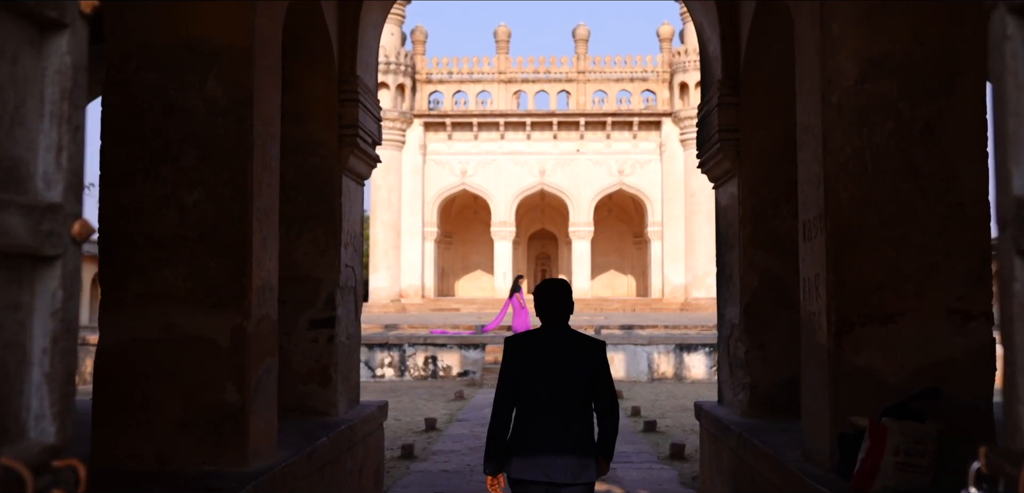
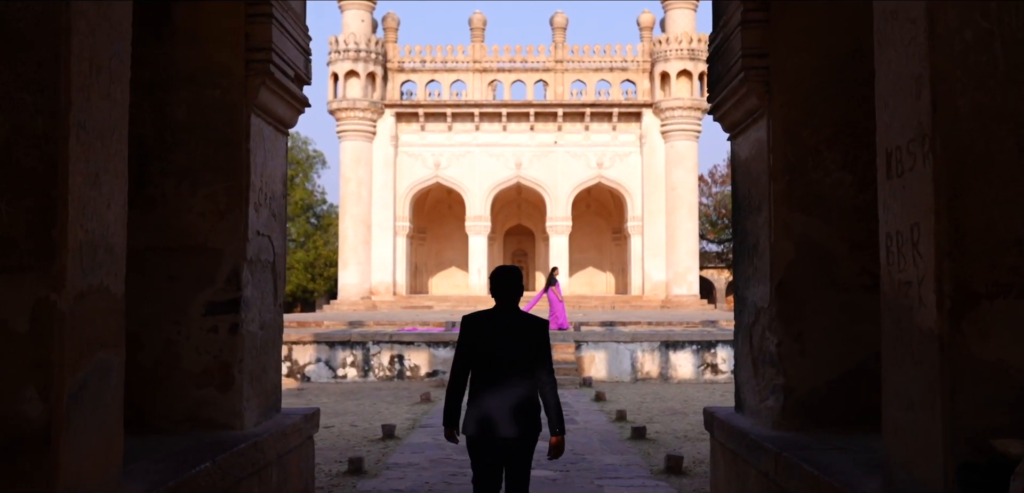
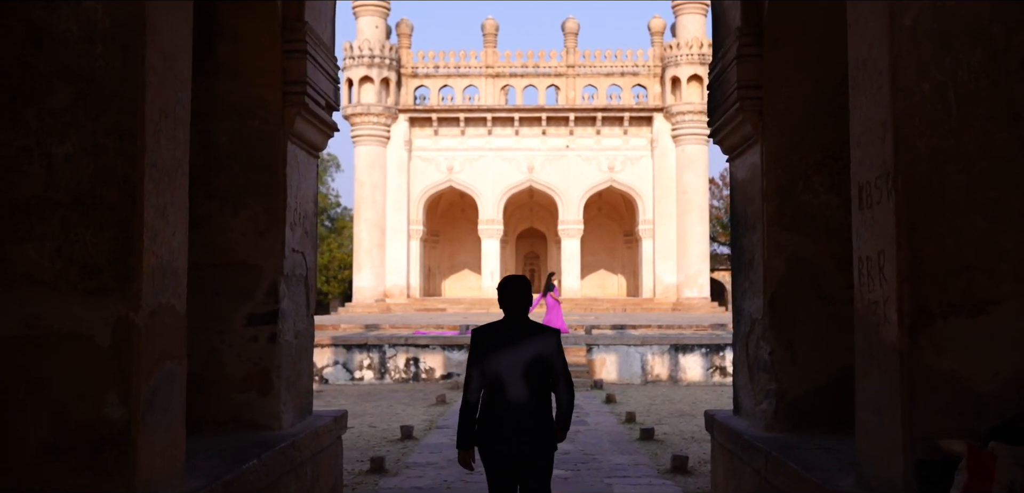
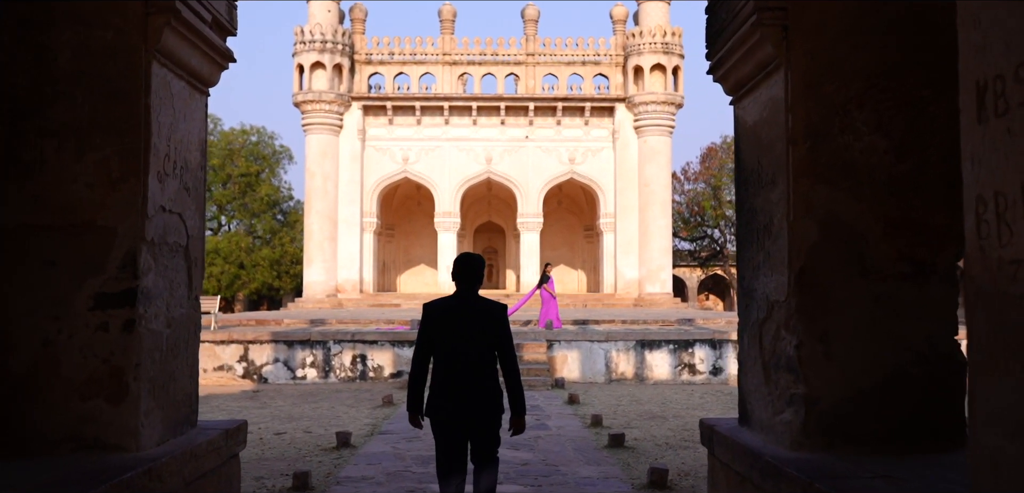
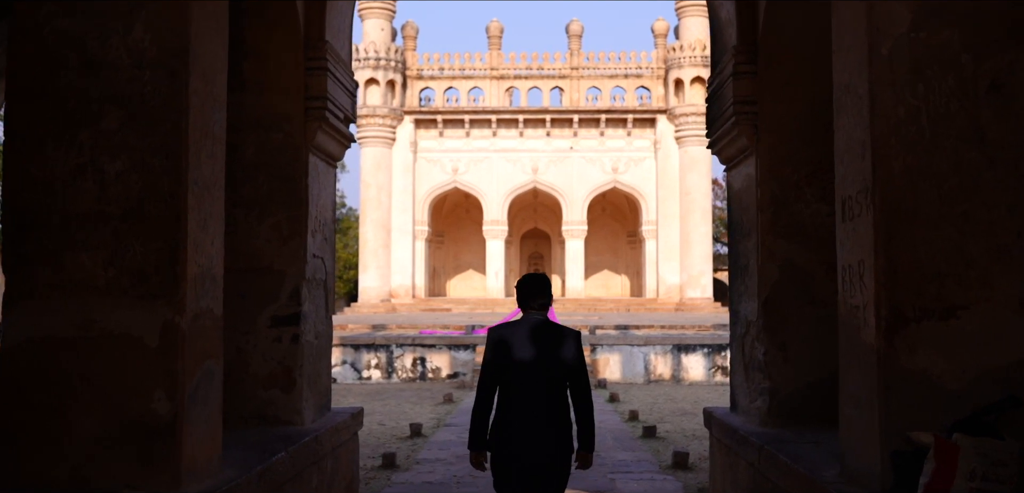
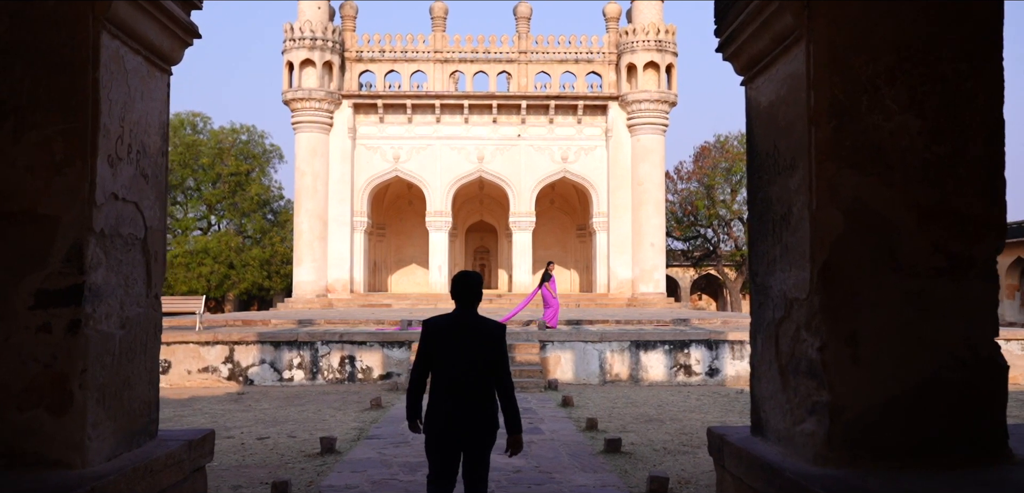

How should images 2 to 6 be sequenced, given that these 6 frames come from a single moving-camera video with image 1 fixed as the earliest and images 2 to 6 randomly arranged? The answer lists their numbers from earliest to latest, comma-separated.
5, 3, 2, 4, 6
